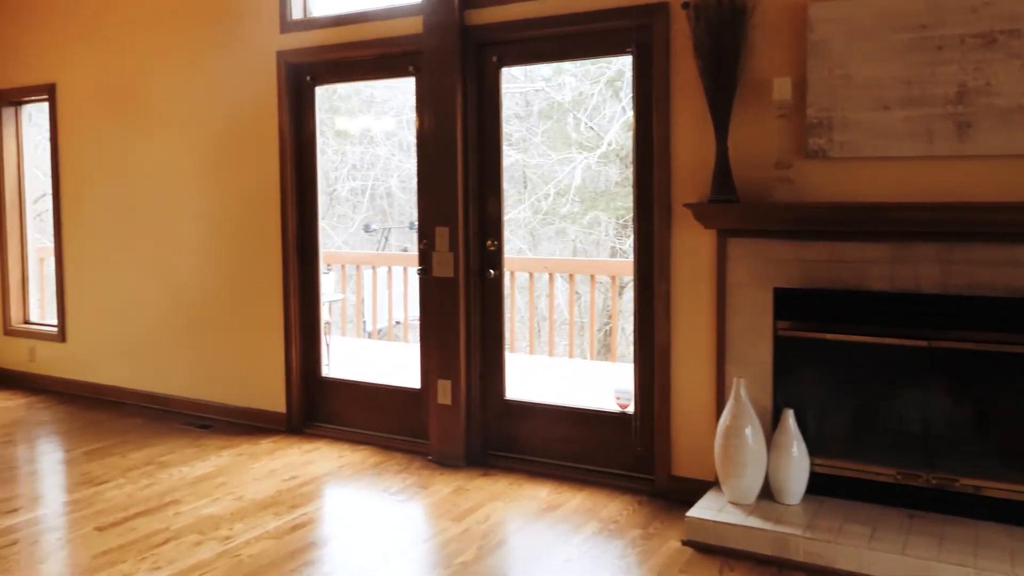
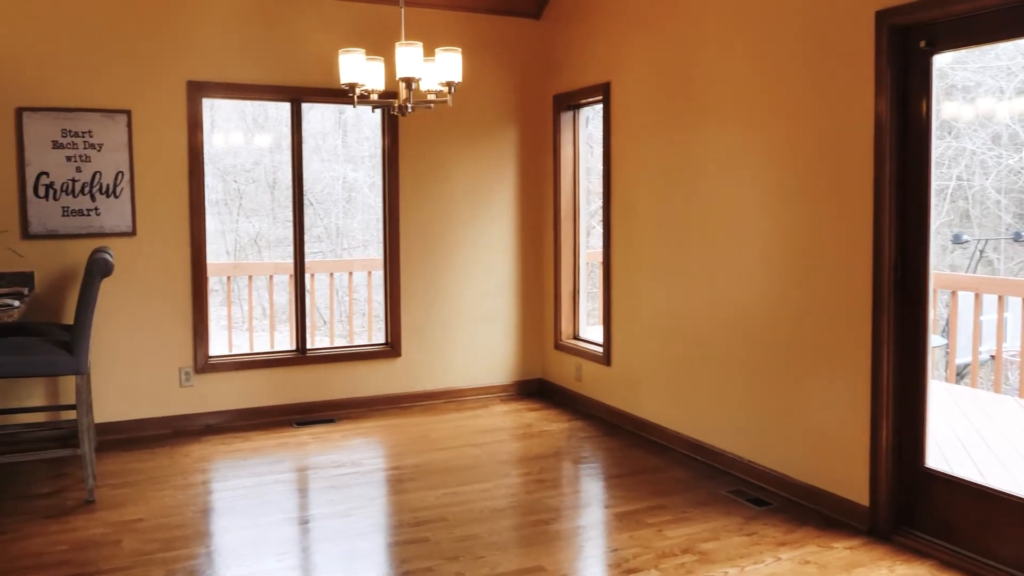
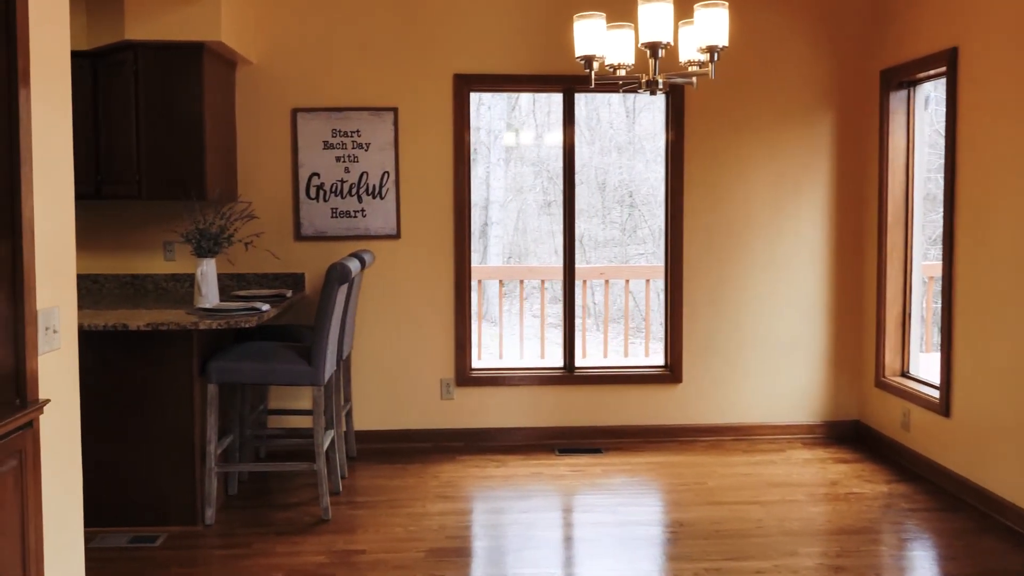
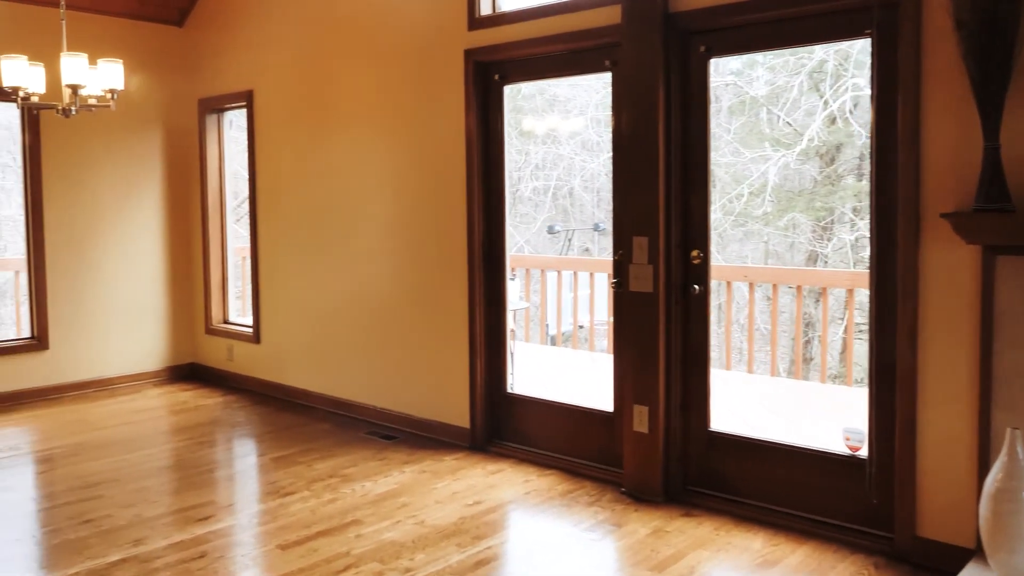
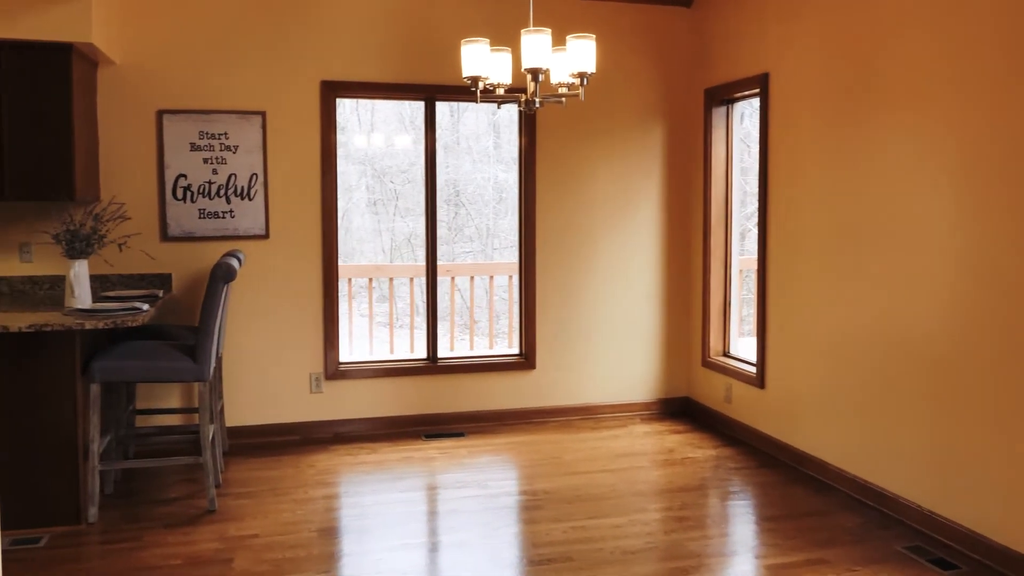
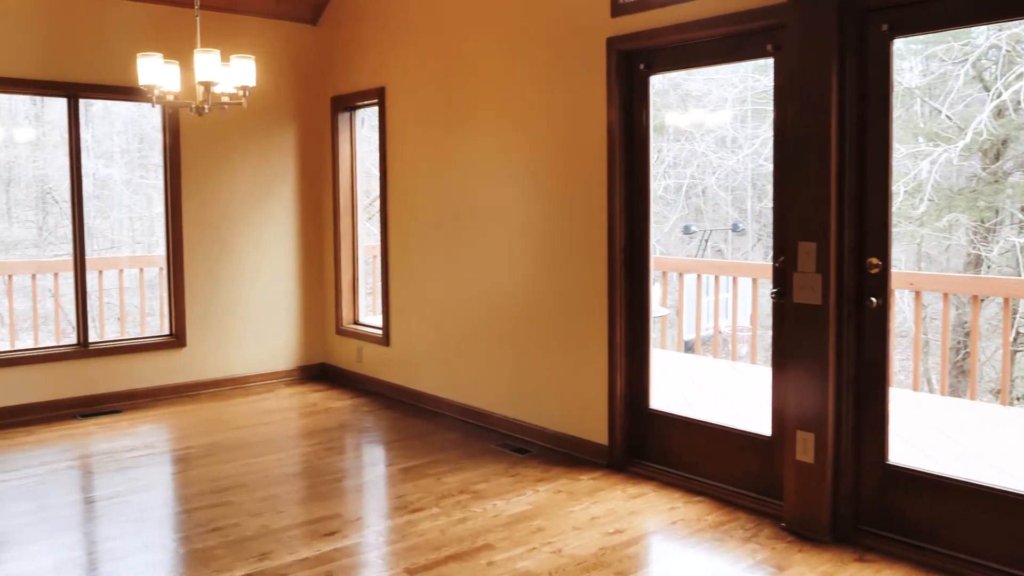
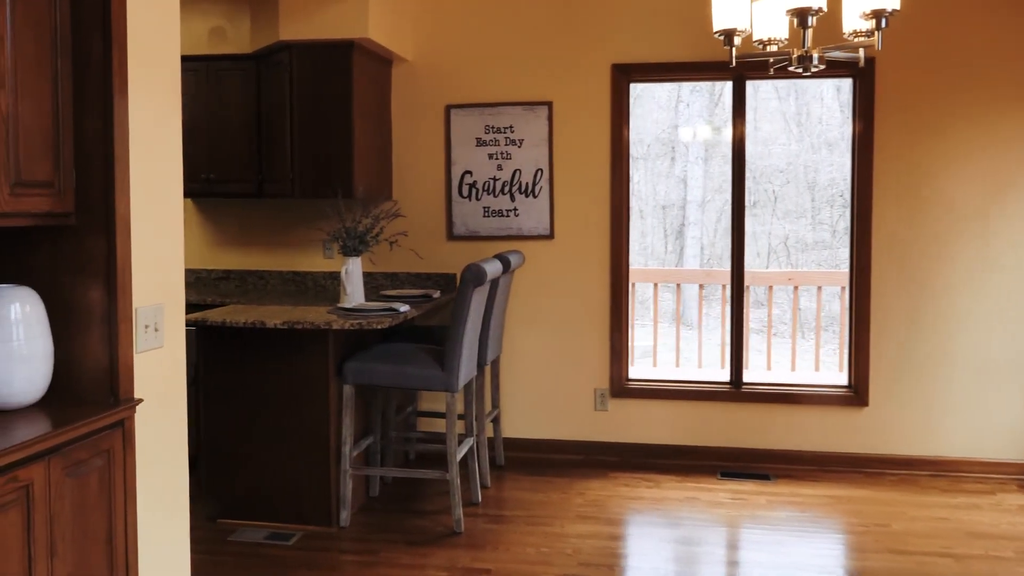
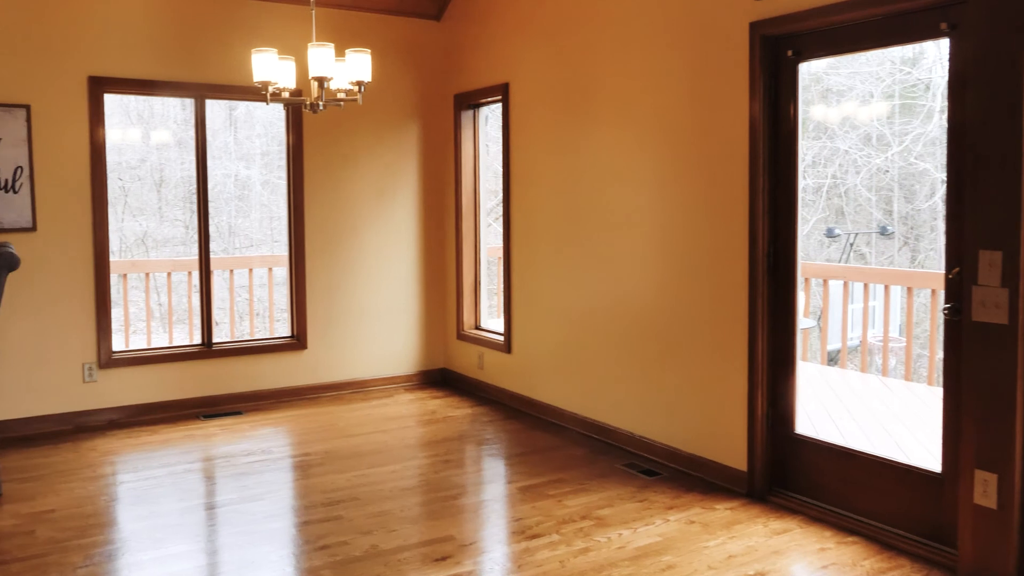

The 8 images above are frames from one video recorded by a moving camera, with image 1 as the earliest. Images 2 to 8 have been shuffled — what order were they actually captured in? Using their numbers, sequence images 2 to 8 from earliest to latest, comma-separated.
4, 6, 8, 2, 5, 3, 7
